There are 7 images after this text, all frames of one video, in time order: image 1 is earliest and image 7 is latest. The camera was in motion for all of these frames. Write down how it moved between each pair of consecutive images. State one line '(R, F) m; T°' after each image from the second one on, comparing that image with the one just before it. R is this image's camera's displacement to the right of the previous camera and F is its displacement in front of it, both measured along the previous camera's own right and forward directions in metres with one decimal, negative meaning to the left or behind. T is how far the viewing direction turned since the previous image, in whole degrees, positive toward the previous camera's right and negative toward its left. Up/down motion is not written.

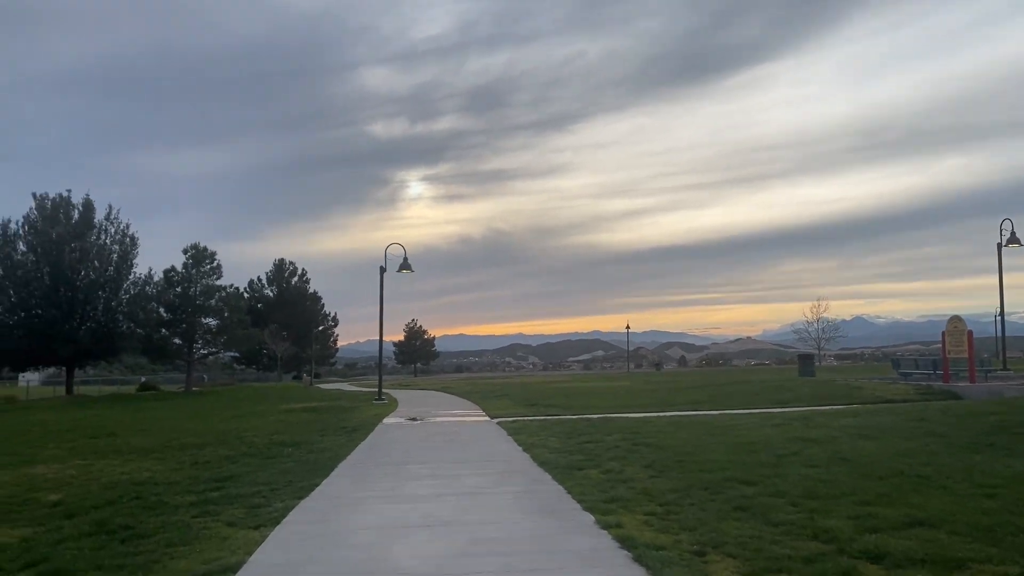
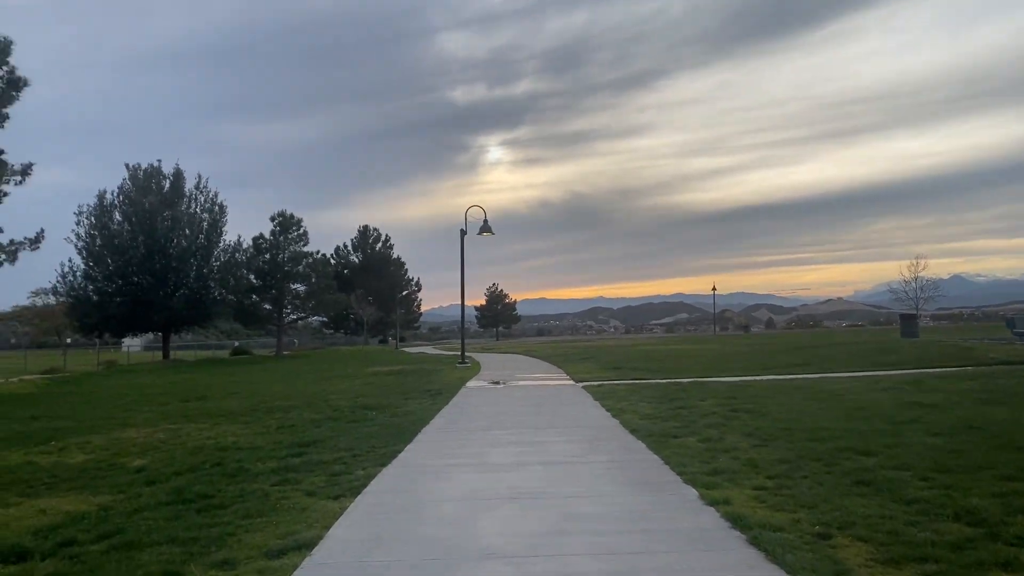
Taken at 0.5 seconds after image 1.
(-0.1, +0.7) m; -6°
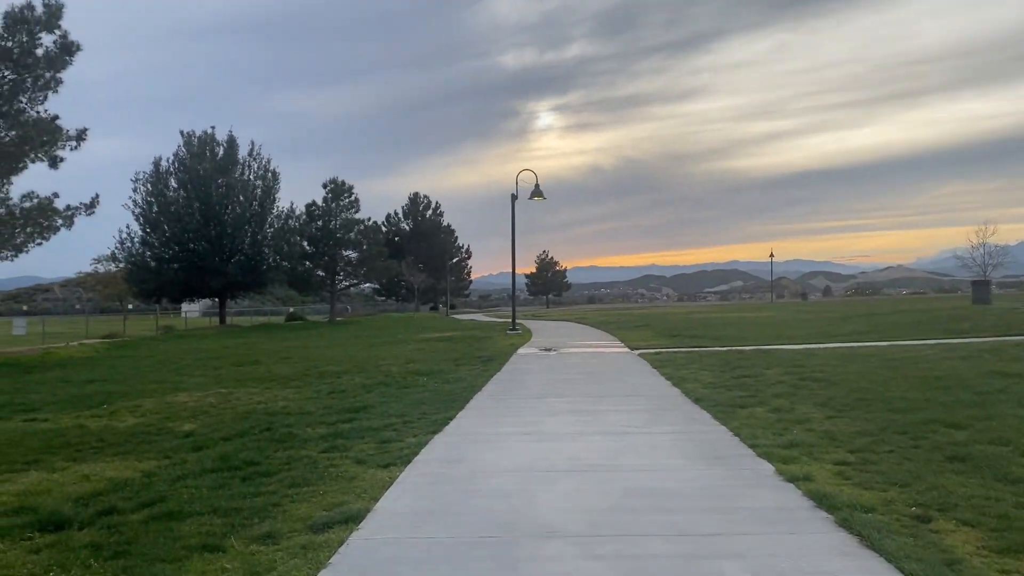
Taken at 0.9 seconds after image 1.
(-0.1, +0.5) m; -3°
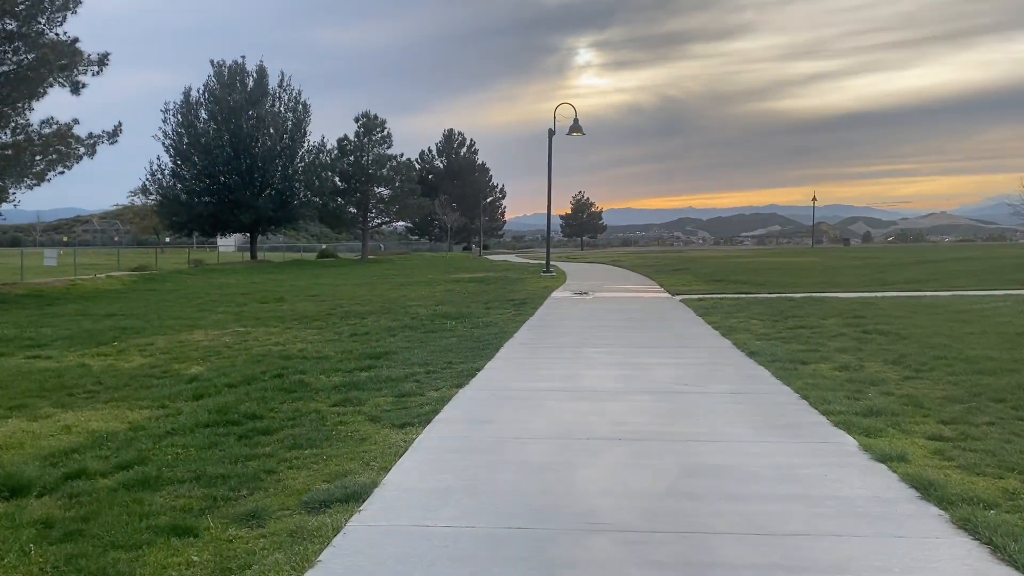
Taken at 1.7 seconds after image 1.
(0.0, +1.0) m; -2°
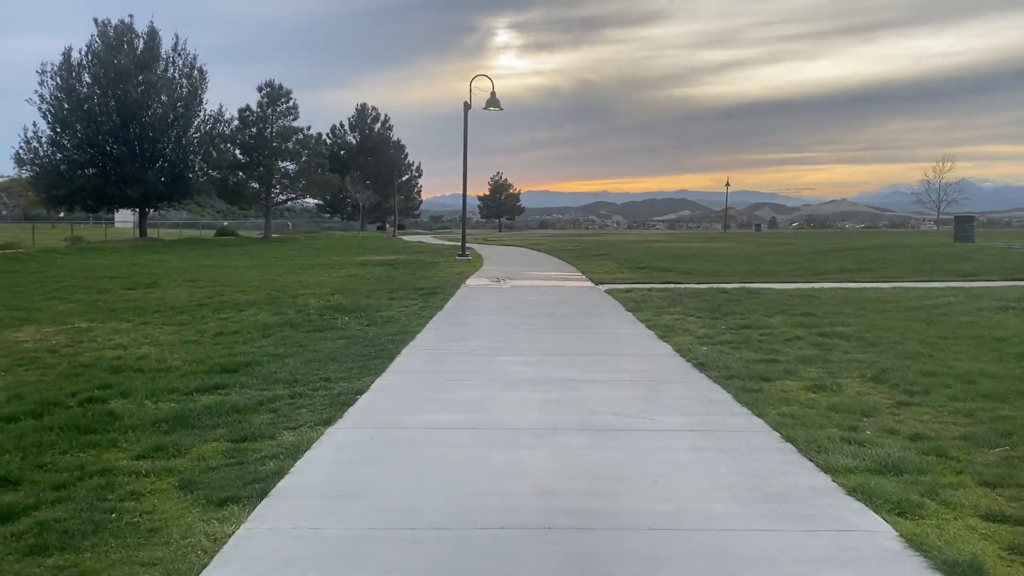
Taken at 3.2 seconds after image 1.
(+0.2, +2.0) m; +6°
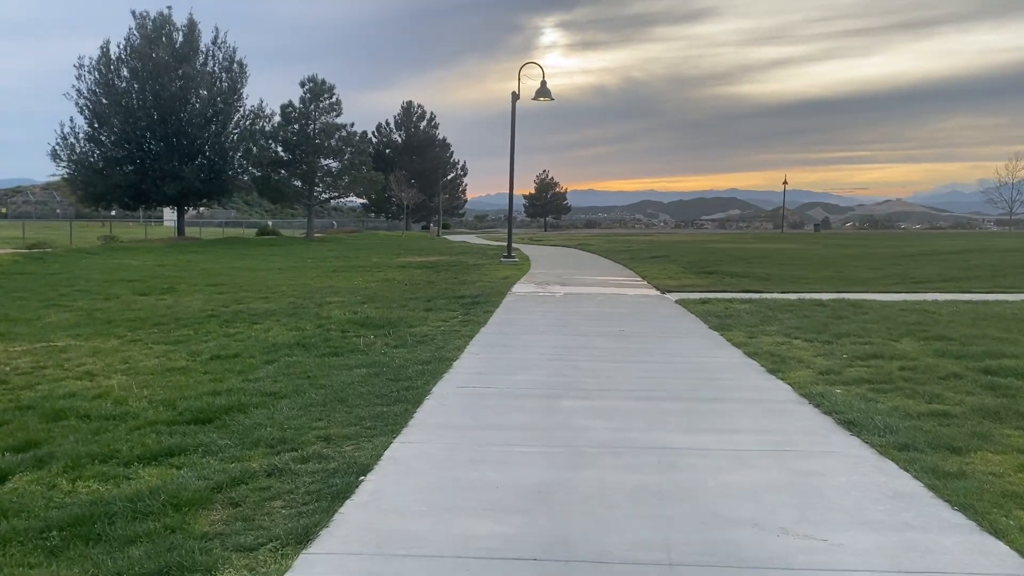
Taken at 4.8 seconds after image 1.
(-0.2, +2.2) m; -3°
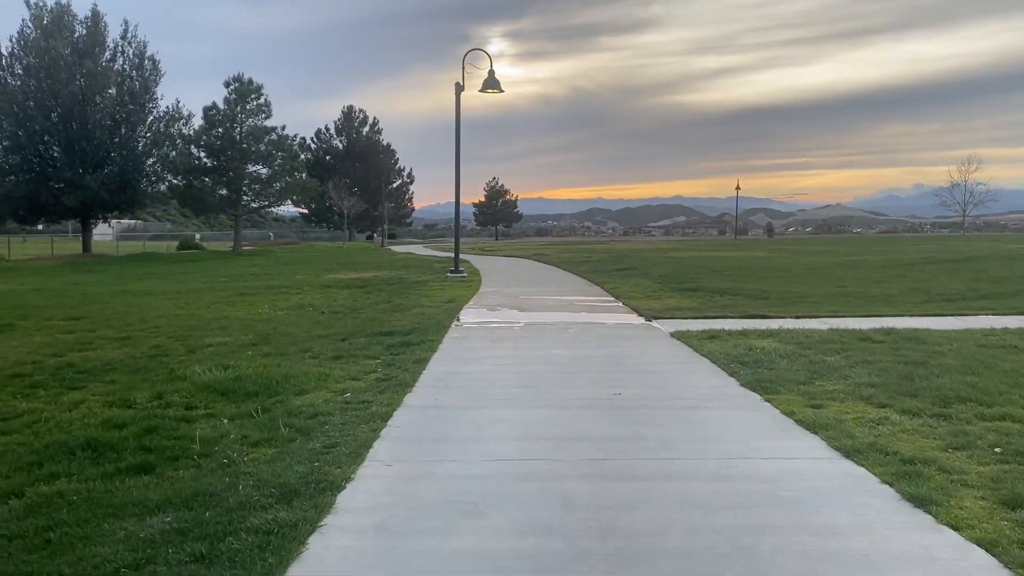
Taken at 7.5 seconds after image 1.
(+0.1, +3.6) m; +3°
